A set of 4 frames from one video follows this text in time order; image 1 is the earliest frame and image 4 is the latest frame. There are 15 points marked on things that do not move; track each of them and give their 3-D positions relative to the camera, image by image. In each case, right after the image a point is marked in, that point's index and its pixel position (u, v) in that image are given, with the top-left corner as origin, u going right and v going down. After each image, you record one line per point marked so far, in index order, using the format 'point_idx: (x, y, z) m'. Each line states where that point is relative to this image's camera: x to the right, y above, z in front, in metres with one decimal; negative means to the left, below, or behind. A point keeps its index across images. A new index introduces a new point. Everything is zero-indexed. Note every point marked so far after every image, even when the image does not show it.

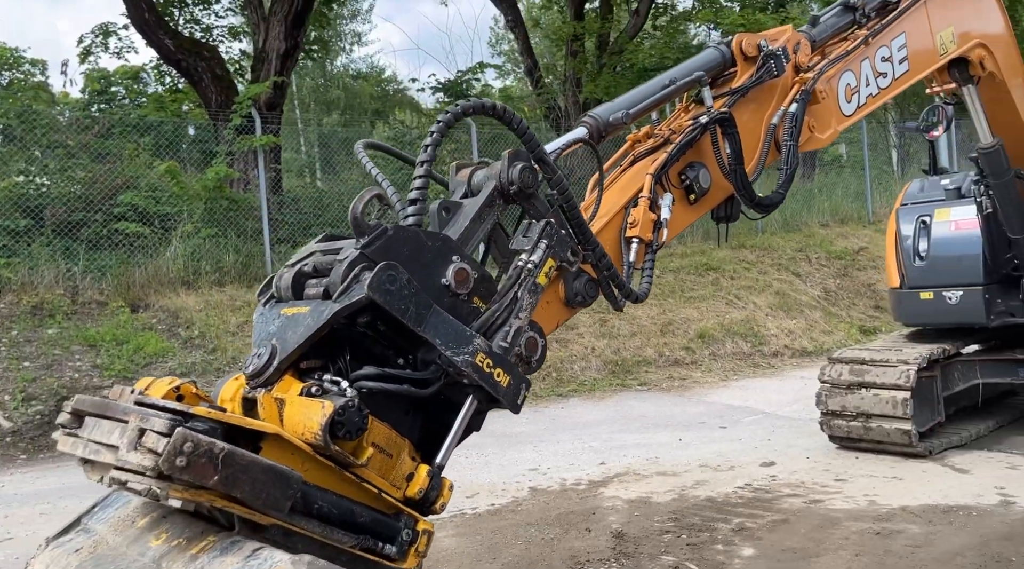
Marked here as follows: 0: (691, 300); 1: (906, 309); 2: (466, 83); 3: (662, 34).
0: (+2.1, -0.2, +10.5) m
1: (+2.4, -0.2, +5.6) m
2: (-0.7, +2.9, +13.0) m
3: (+2.4, +3.9, +14.1) m
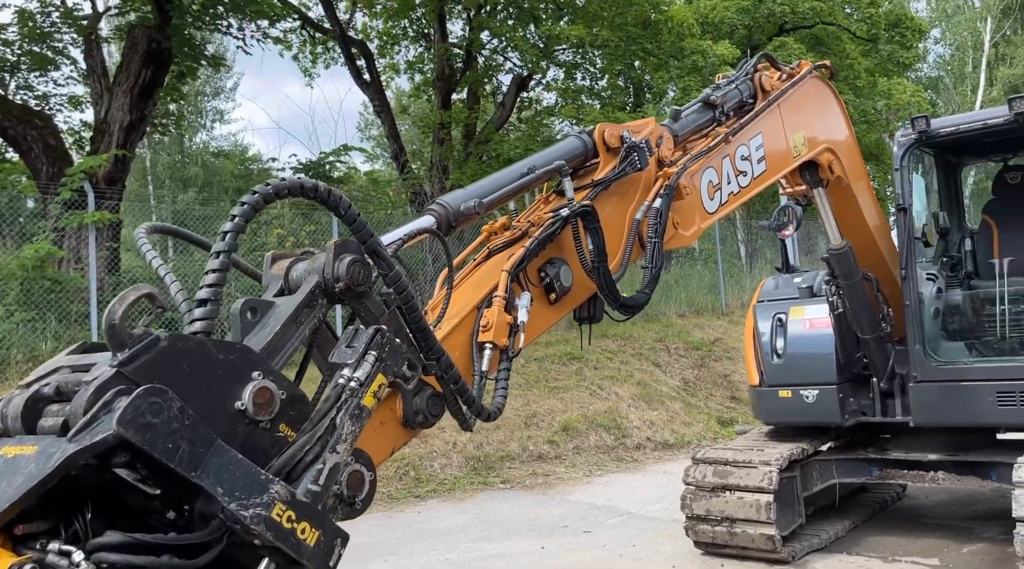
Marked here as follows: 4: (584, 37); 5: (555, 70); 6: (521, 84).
0: (+0.5, -1.2, +10.3) m
1: (+1.5, -0.7, +5.5) m
2: (-2.6, +1.7, +12.6) m
3: (+0.2, +2.5, +14.2) m
4: (+1.1, +3.7, +13.6) m
5: (+0.7, +3.4, +14.4) m
6: (+0.1, +3.4, +15.1) m
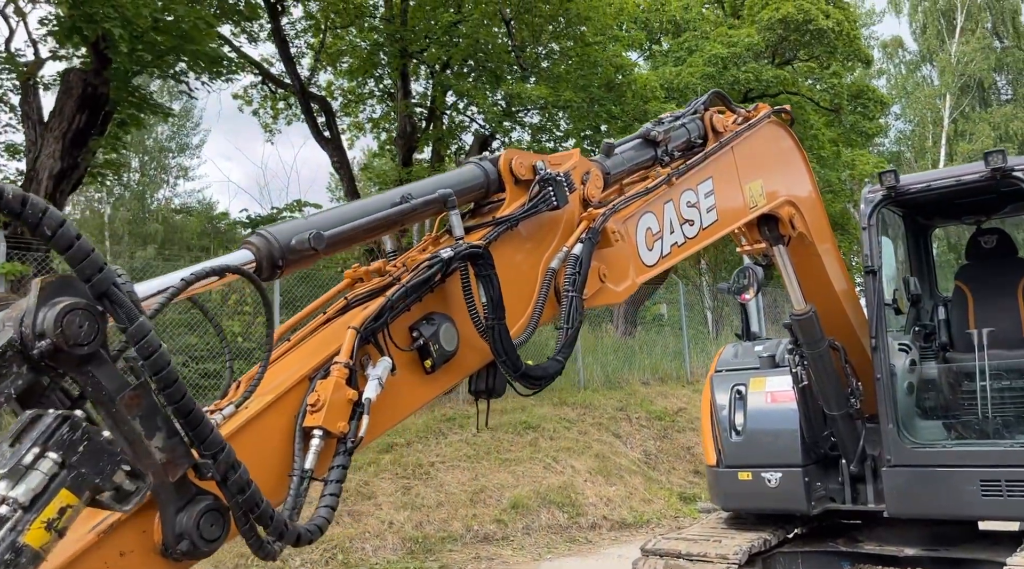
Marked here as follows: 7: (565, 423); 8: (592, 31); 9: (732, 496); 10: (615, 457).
0: (-0.1, -1.9, +9.6) m
1: (+1.1, -1.1, +4.9) m
2: (-3.2, +0.9, +12.0) m
3: (-0.4, +1.5, +13.8) m
4: (+0.5, +2.8, +13.3) m
5: (+0.1, +2.4, +14.0) m
6: (-0.5, +2.3, +14.7) m
7: (+0.7, -1.7, +11.3) m
8: (+1.3, +4.1, +14.5) m
9: (+1.2, -1.1, +4.8) m
10: (+1.2, -2.0, +10.6) m
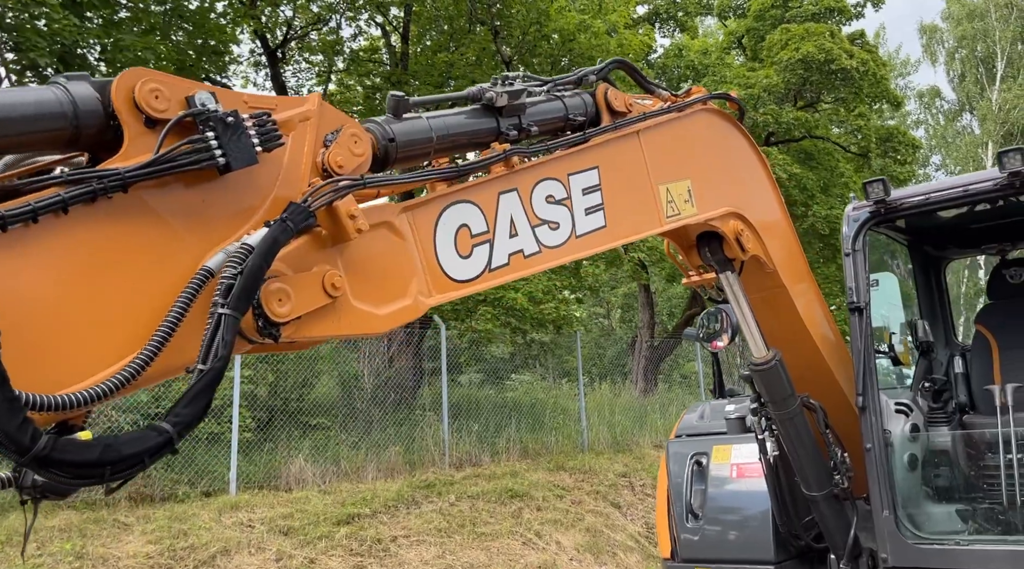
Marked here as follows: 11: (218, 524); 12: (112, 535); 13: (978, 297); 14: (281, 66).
0: (-0.3, -2.4, +8.5) m
1: (+0.7, -1.3, +3.8) m
2: (-3.3, +0.2, +11.3) m
3: (-0.5, +0.7, +12.9) m
4: (+0.5, +2.0, +12.4) m
5: (0.0, +1.6, +13.2) m
6: (-0.5, +1.5, +13.9) m
7: (+0.5, -2.4, +10.2) m
8: (+1.3, +3.2, +13.7) m
9: (+0.7, -1.3, +3.8) m
10: (+1.0, -2.6, +9.4) m
11: (-2.6, -2.1, +7.9) m
12: (-3.3, -2.1, +7.4) m
13: (+2.2, 0.0, +4.4) m
14: (-3.8, +3.5, +14.5) m
